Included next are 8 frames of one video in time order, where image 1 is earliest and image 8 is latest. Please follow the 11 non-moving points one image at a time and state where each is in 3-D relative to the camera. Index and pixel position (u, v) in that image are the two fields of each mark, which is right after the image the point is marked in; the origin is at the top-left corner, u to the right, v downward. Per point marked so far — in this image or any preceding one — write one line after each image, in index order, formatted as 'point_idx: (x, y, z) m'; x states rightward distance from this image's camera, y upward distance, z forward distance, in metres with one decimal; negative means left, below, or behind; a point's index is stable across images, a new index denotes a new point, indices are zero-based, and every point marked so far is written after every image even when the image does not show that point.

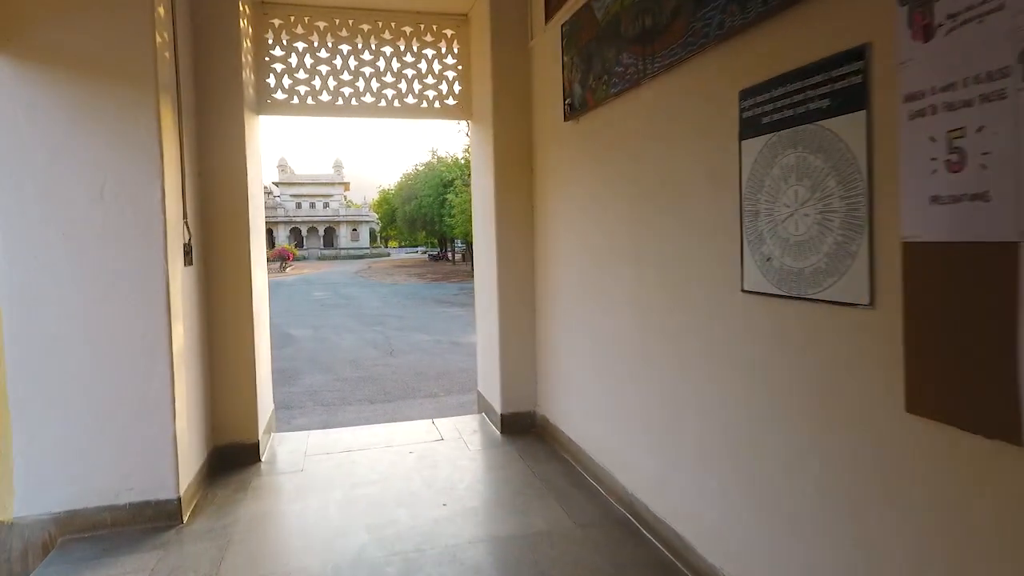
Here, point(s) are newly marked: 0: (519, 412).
0: (+0.1, -1.0, +5.0) m
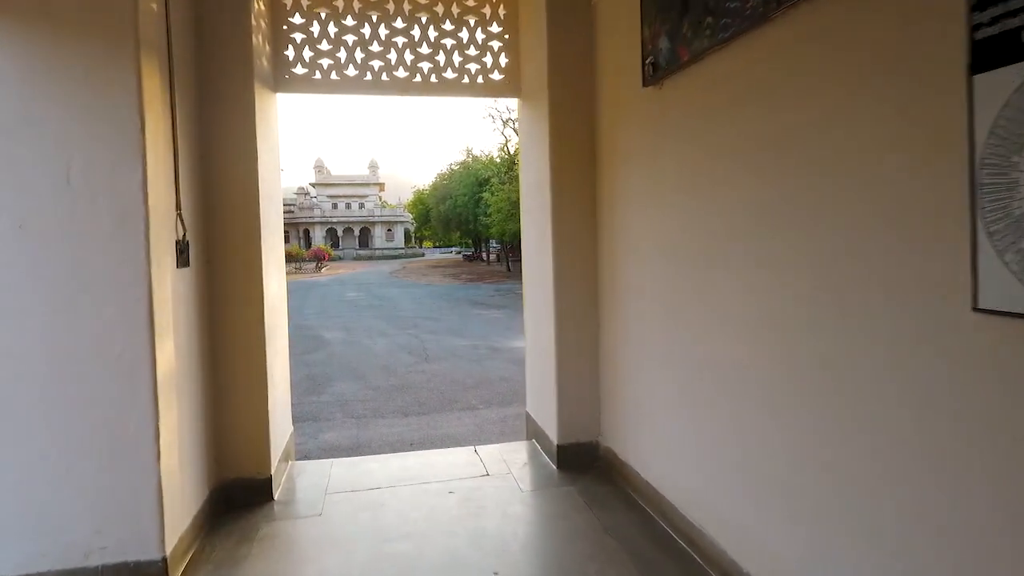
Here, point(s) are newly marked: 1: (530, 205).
0: (+0.4, -1.0, +4.2) m
1: (+0.2, +0.6, +4.8) m
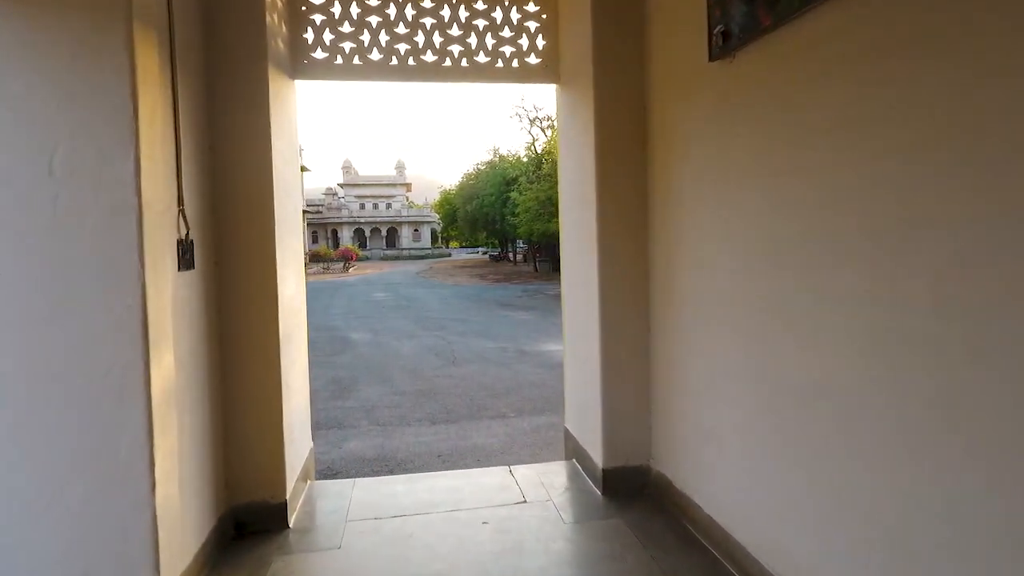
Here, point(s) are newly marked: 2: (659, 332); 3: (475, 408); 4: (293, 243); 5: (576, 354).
0: (+0.7, -1.0, +3.8) m
1: (+0.4, +0.6, +4.4) m
2: (+0.9, -0.3, +3.7) m
3: (-0.5, -1.6, +8.3) m
4: (-1.3, +0.3, +3.9) m
5: (+0.4, -0.4, +4.3) m
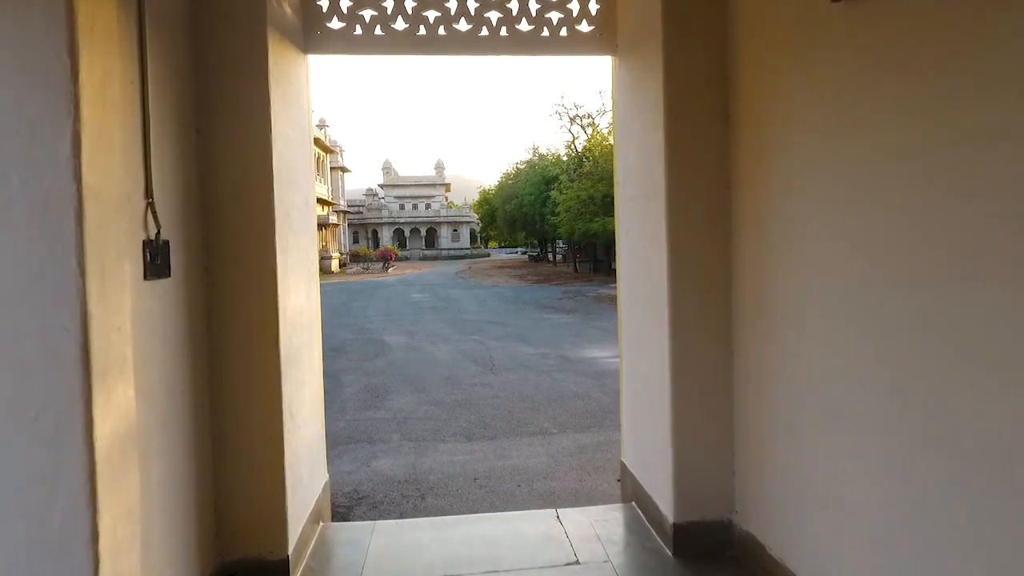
0: (+0.9, -1.1, +3.1) m
1: (+0.7, +0.5, +3.7) m
2: (+1.1, -0.3, +3.0) m
3: (0.0, -1.6, +7.7) m
4: (-1.1, +0.2, +3.4) m
5: (+0.7, -0.5, +3.6) m
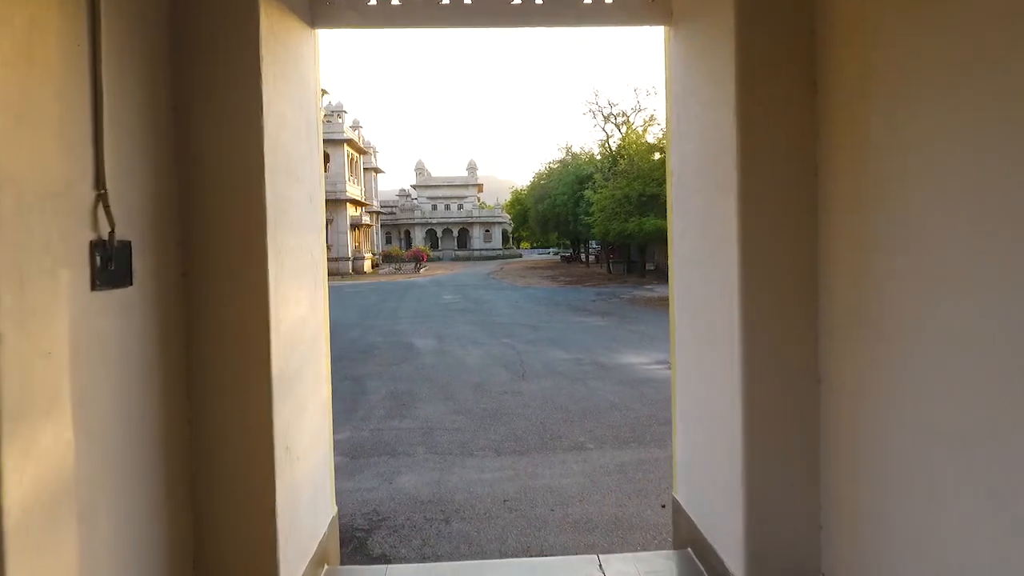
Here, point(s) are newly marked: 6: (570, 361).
0: (+1.1, -1.1, +2.5) m
1: (+0.9, +0.5, +3.1) m
2: (+1.2, -0.4, +2.5) m
3: (+0.4, -1.7, +7.2) m
4: (-0.9, +0.2, +2.9) m
5: (+0.9, -0.5, +3.1) m
6: (+1.0, -1.3, +11.5) m
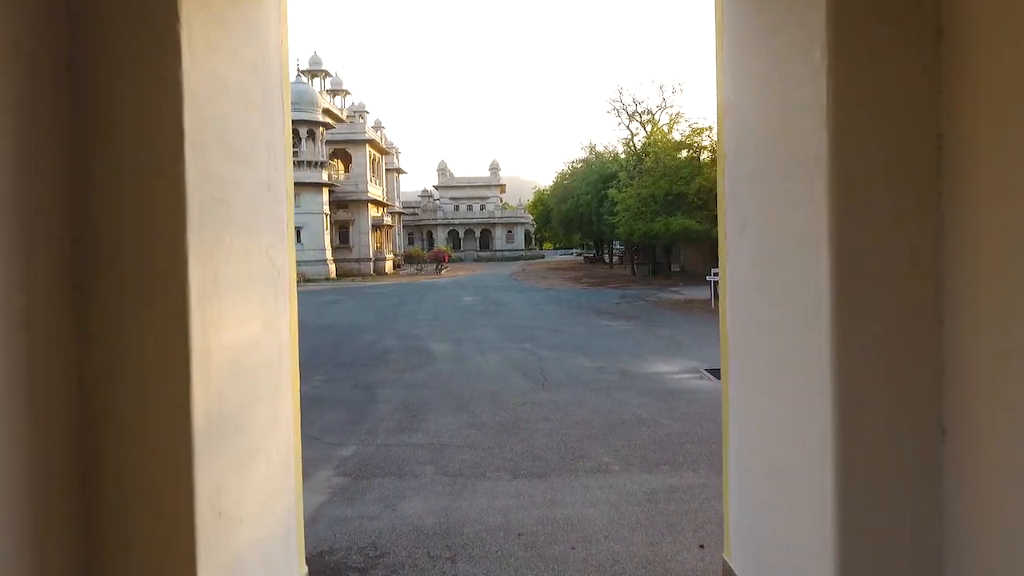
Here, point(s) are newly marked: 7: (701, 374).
0: (+1.1, -1.2, +1.9) m
1: (+0.9, +0.4, +2.5) m
2: (+1.2, -0.4, +1.8) m
3: (+0.6, -1.7, +6.5) m
4: (-0.9, +0.1, +2.3) m
5: (+0.9, -0.6, +2.4) m
6: (+1.3, -1.4, +10.9) m
7: (+3.0, -1.4, +10.3) m
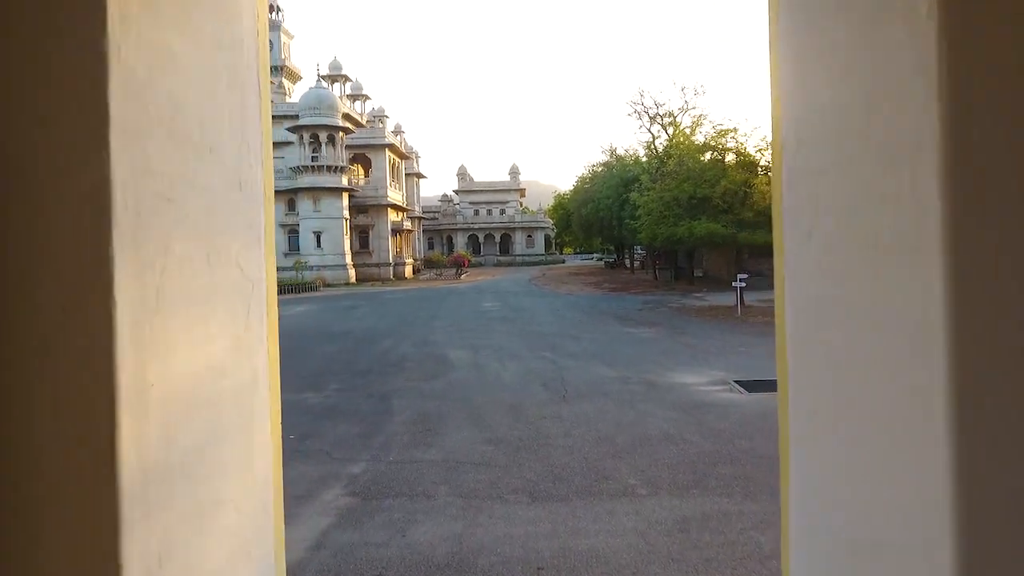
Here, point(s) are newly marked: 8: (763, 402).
0: (+1.1, -1.2, +1.4) m
1: (+1.0, +0.4, +2.0) m
2: (+1.3, -0.4, +1.3) m
3: (+0.8, -1.8, +6.1) m
4: (-0.8, +0.1, +1.9) m
5: (+1.0, -0.6, +2.0) m
6: (+1.7, -1.5, +10.4) m
7: (+3.3, -1.5, +9.7) m
8: (+3.4, -1.6, +8.7) m
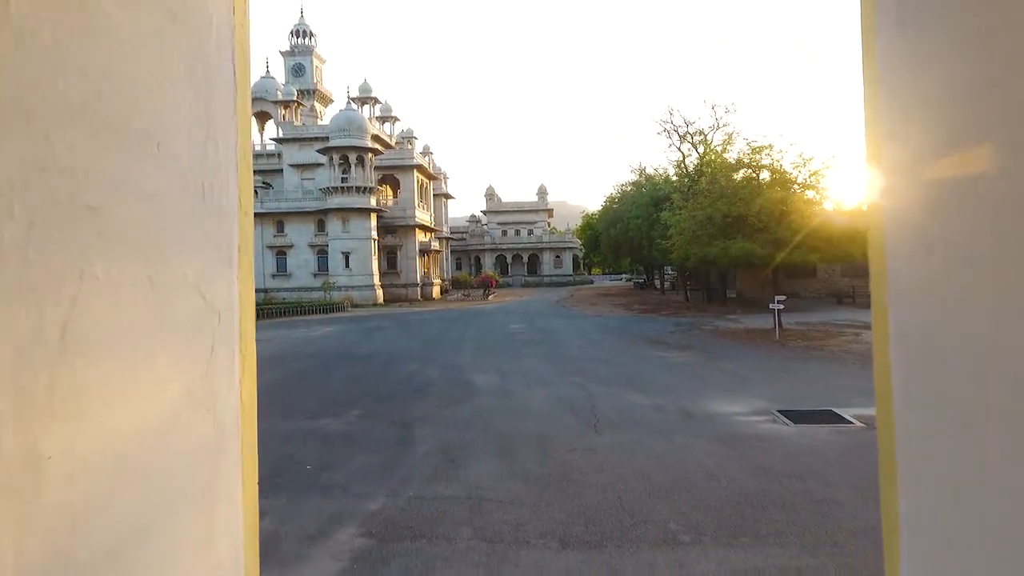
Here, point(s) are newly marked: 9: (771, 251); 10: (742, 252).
0: (+1.1, -1.3, +0.9) m
1: (+1.0, +0.3, +1.5) m
2: (+1.3, -0.5, +0.8) m
3: (+1.0, -2.0, +5.6) m
4: (-0.8, 0.0, +1.5) m
5: (+1.0, -0.7, +1.5) m
6: (+2.1, -1.8, +9.8) m
7: (+3.7, -1.8, +9.1) m
8: (+3.8, -1.9, +8.1) m
9: (+7.7, +1.1, +19.2) m
10: (+6.8, +1.1, +18.9) m
